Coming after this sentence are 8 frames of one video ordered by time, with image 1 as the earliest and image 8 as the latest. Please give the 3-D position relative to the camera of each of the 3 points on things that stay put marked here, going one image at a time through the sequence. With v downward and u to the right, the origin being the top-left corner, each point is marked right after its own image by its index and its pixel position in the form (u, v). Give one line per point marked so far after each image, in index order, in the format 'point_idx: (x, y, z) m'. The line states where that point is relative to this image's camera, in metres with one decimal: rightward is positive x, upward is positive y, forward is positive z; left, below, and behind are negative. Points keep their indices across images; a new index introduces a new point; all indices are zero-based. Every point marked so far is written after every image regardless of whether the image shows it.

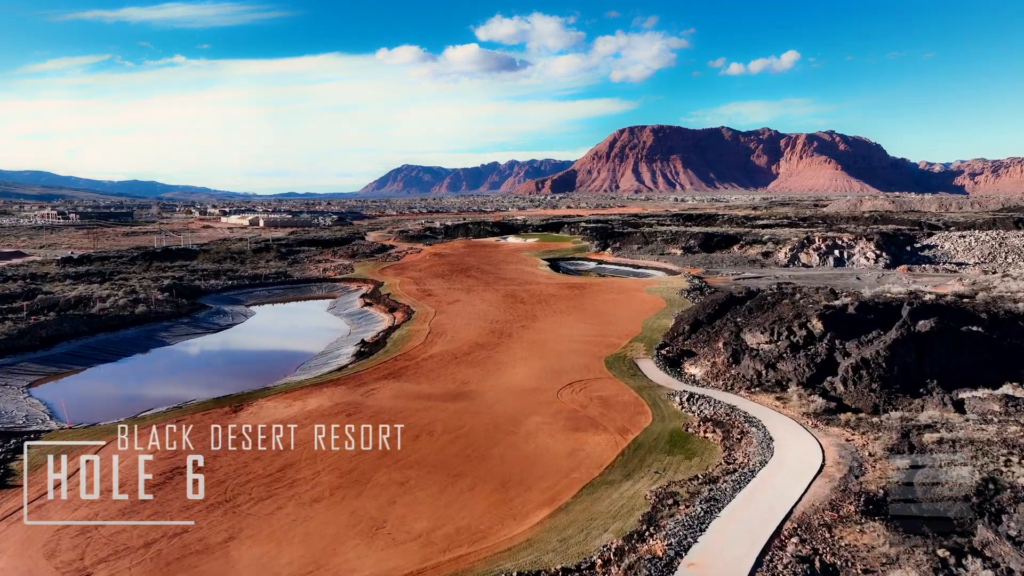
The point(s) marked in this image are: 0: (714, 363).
0: (+5.4, -2.0, +18.9) m
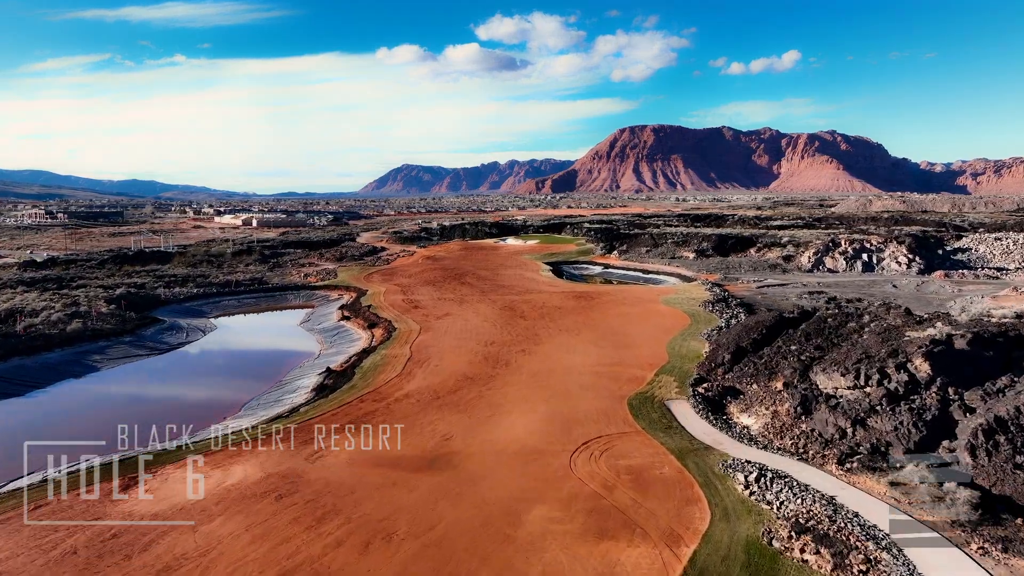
0: (+5.4, -2.5, +14.4) m
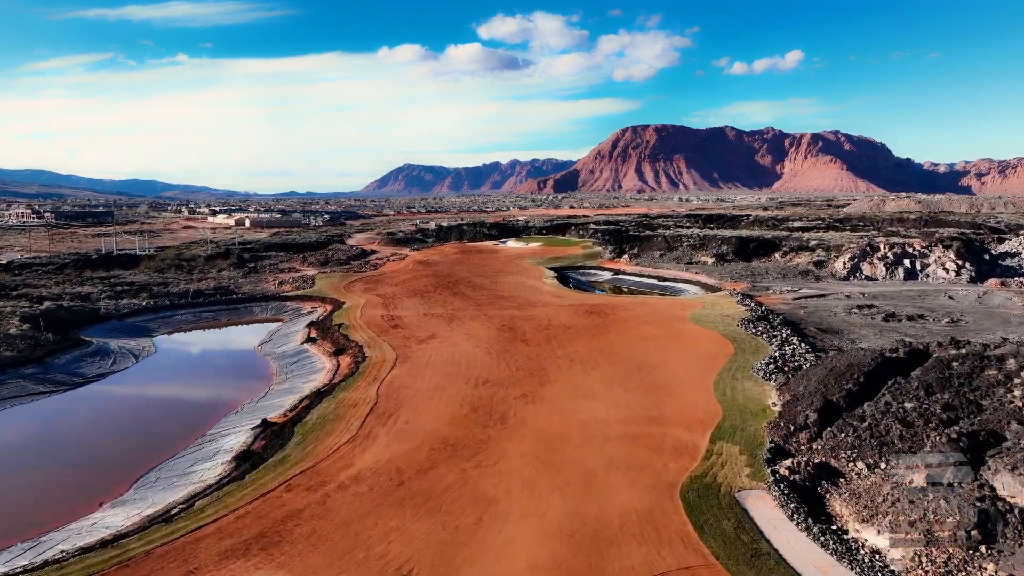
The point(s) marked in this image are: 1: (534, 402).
0: (+5.3, -3.1, +9.0) m
1: (+0.5, -2.6, +16.0) m
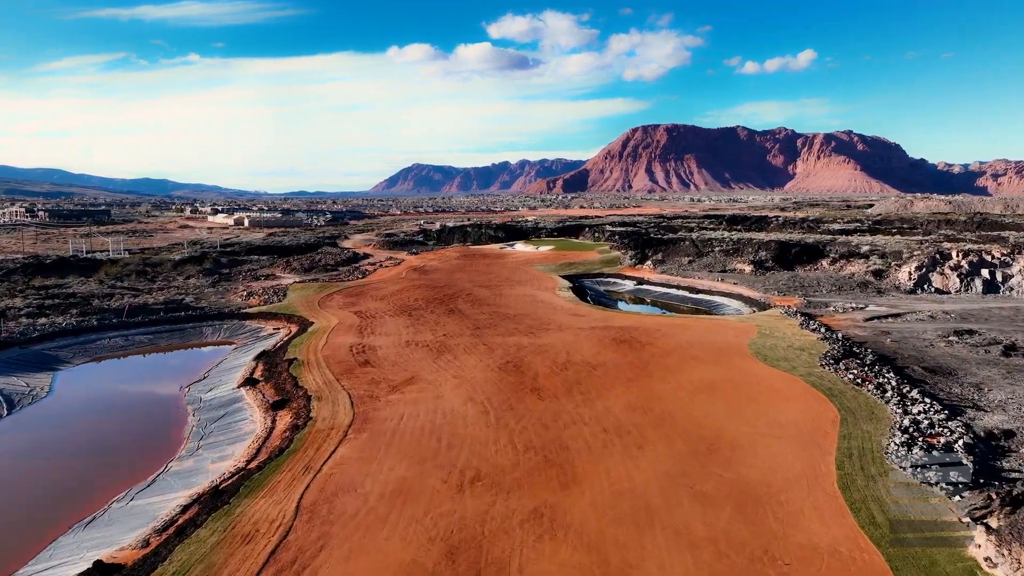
0: (+5.3, -3.9, +2.4) m
1: (+0.6, -3.3, +9.5) m
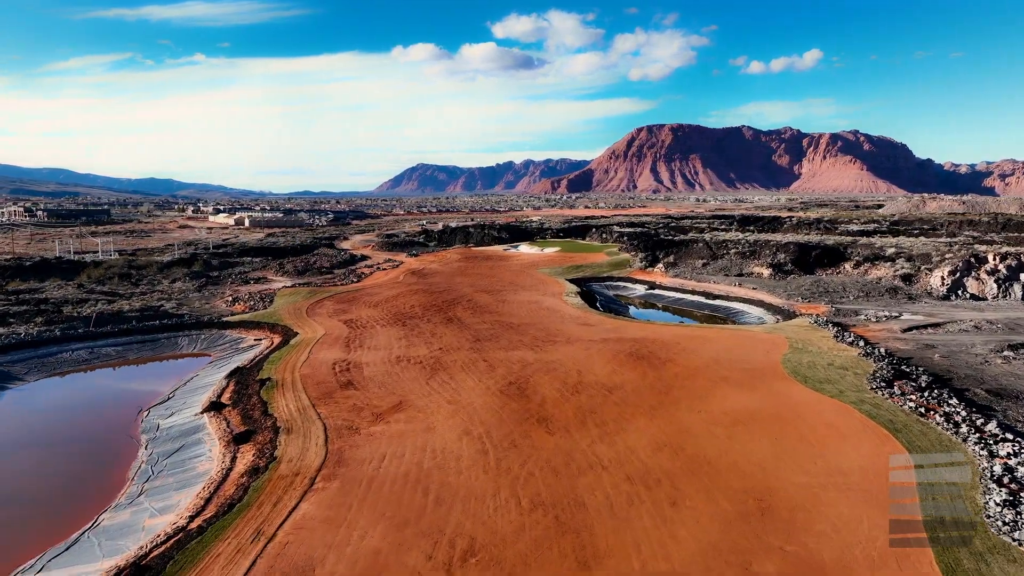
0: (+5.2, -4.1, -0.2) m
1: (+0.6, -3.6, +6.9) m
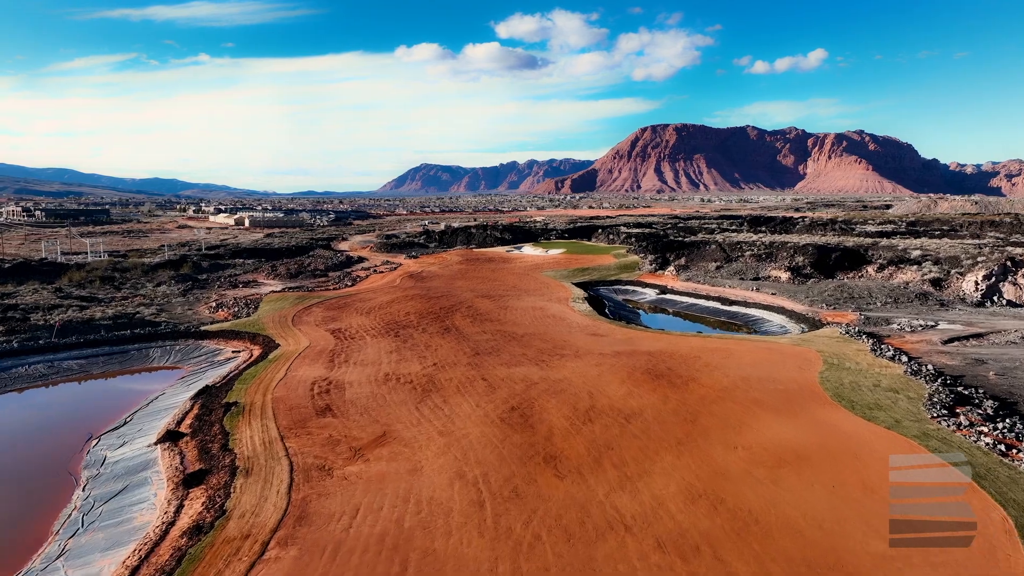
0: (+5.2, -4.4, -2.5) m
1: (+0.6, -3.8, +4.6) m
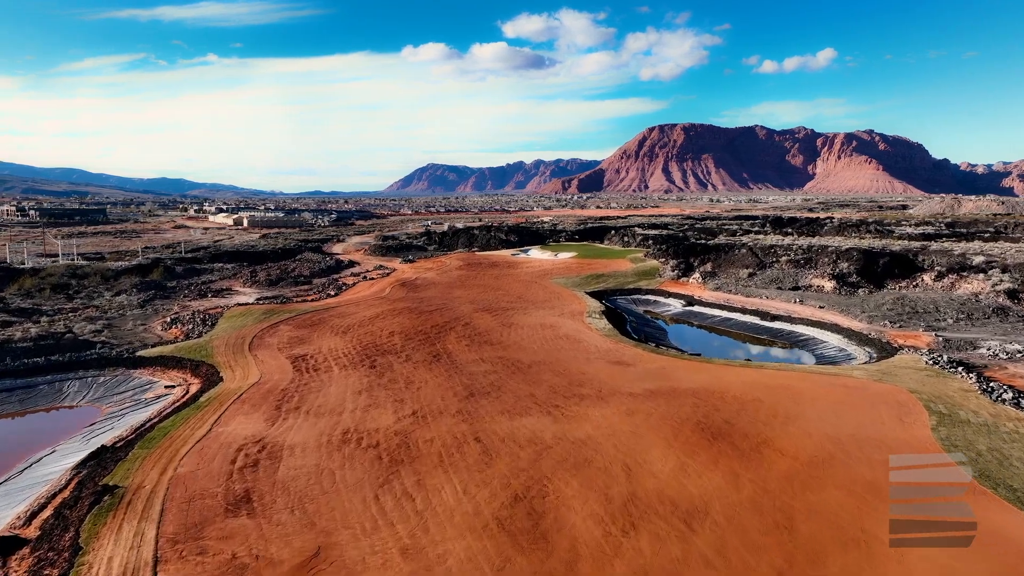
0: (+5.1, -4.9, -7.5) m
1: (+0.5, -4.3, -0.4) m
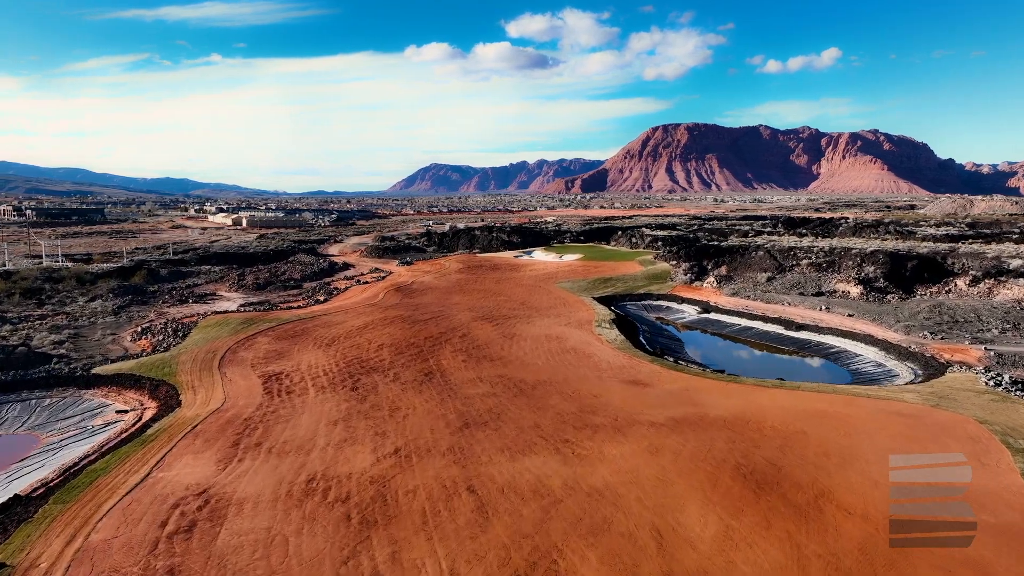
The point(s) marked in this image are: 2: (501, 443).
0: (+5.0, -5.2, -10.0) m
1: (+0.5, -4.6, -2.8) m
2: (-0.2, -2.9, +13.4) m
